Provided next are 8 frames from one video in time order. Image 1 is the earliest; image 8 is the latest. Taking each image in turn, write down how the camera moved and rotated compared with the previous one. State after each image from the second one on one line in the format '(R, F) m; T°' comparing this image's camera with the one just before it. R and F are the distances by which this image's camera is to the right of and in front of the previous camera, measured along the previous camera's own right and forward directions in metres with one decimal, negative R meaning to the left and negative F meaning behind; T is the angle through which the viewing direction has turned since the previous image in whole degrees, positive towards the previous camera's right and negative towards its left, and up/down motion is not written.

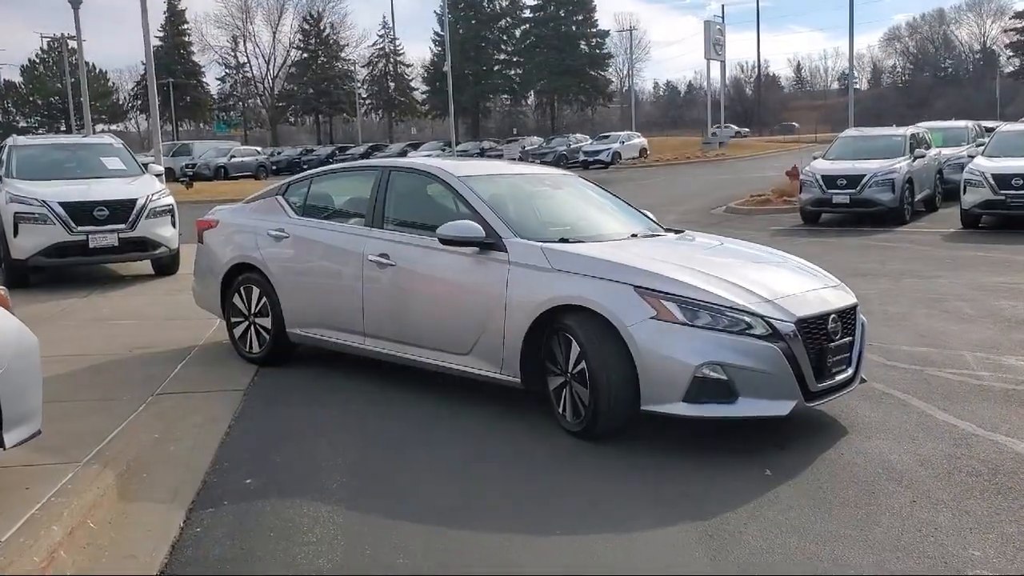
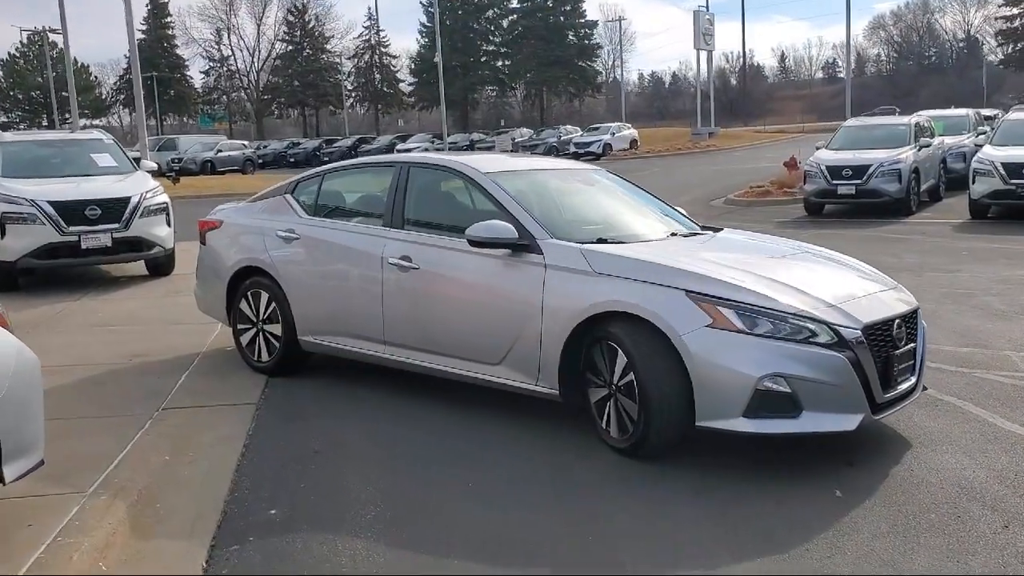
(-0.3, +0.4) m; +1°
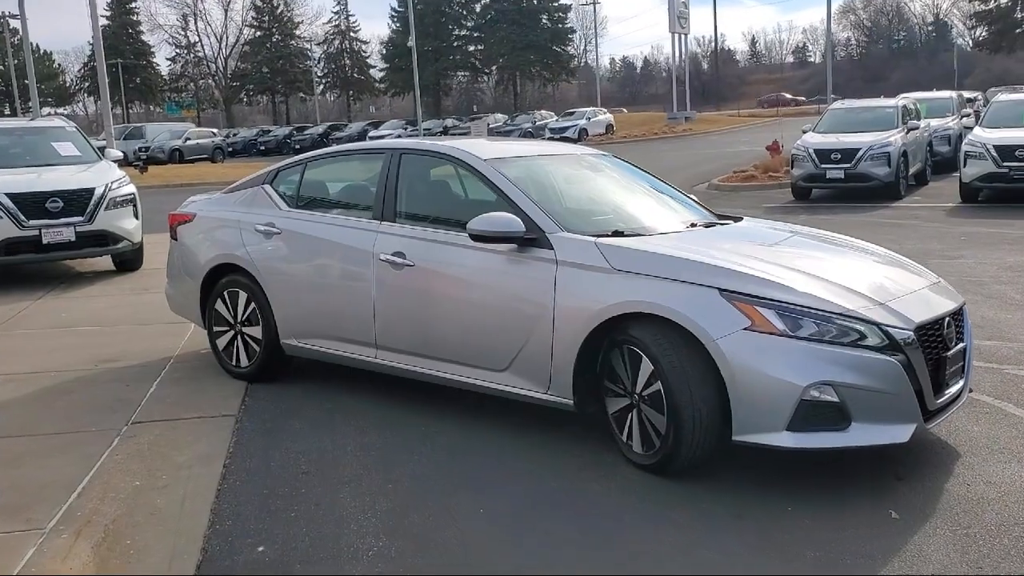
(-0.2, +0.5) m; +2°
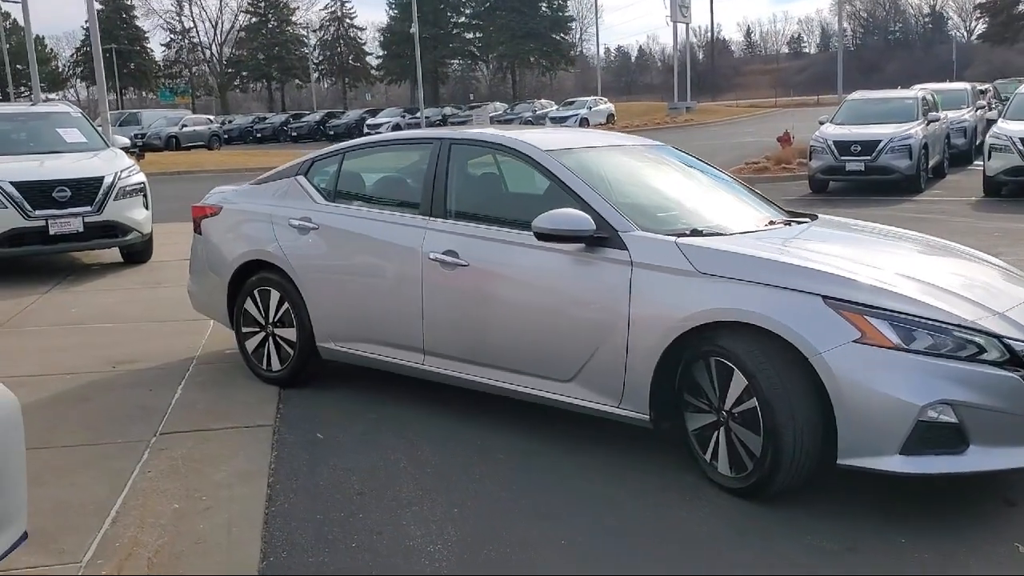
(-0.3, +0.4) m; 0°
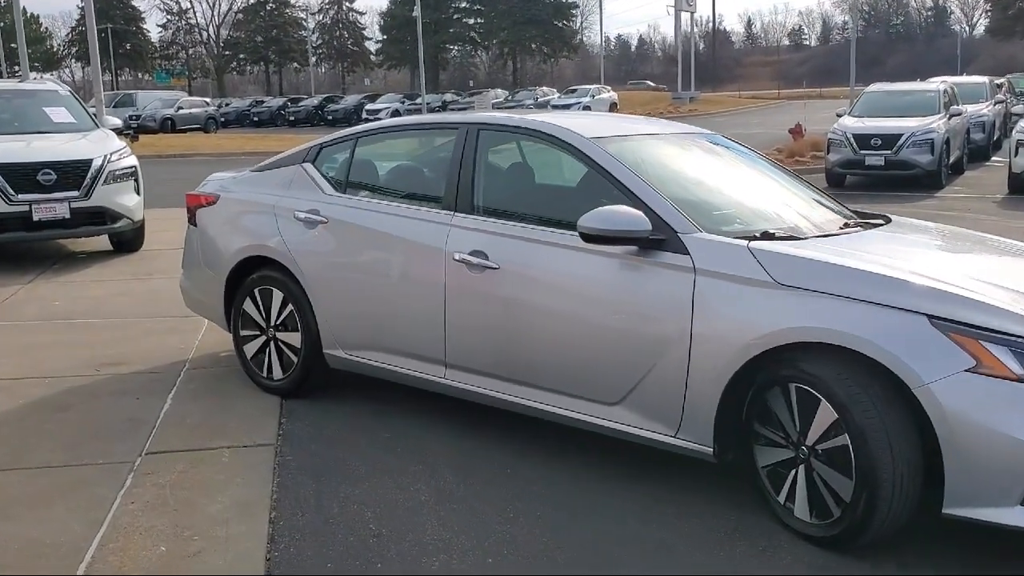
(-0.2, +0.6) m; 0°
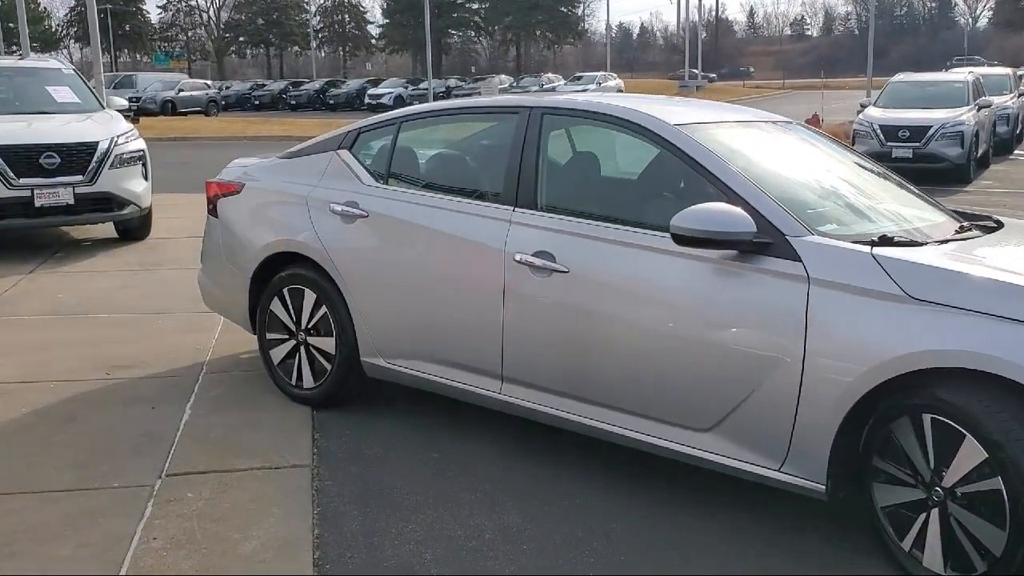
(-0.3, +0.5) m; 0°
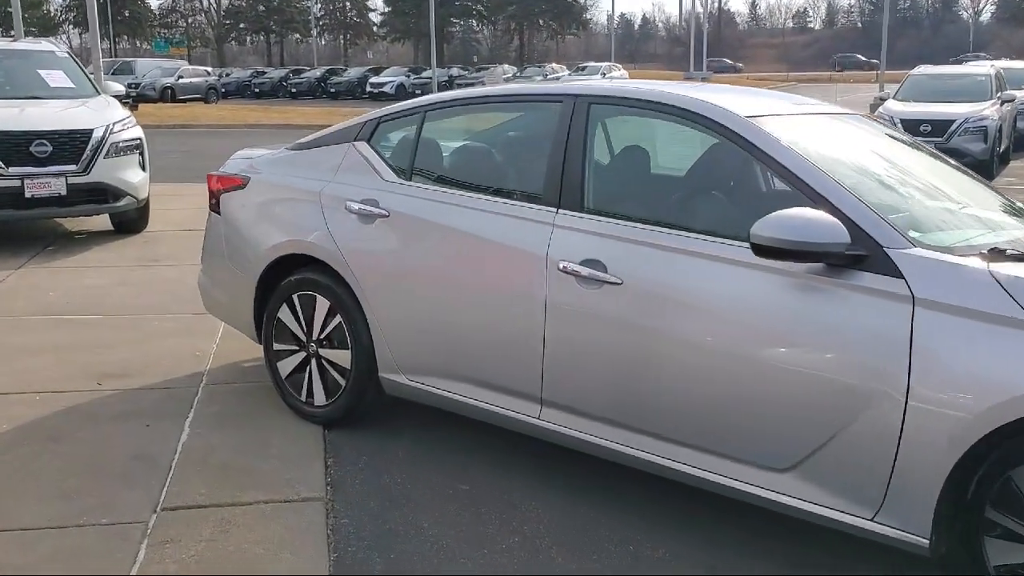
(-0.2, +0.5) m; 0°
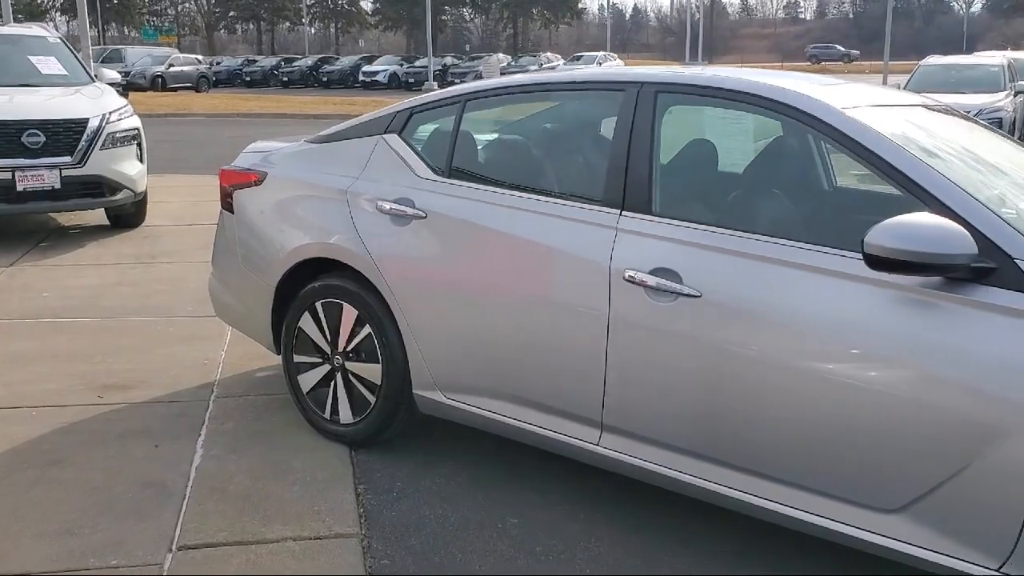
(-0.2, +0.4) m; +1°
